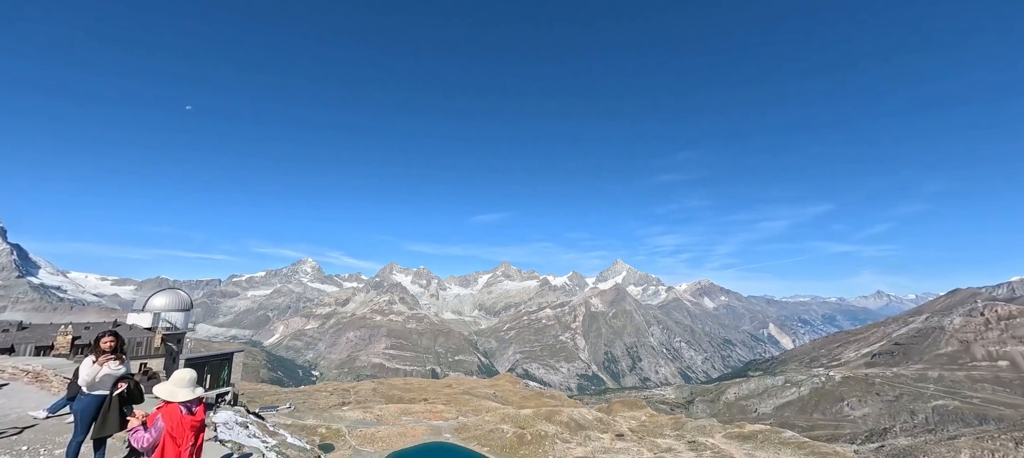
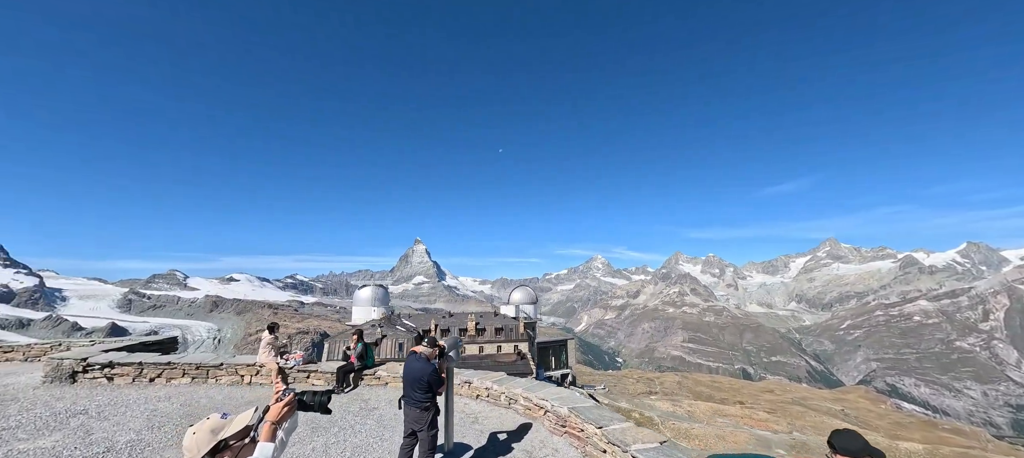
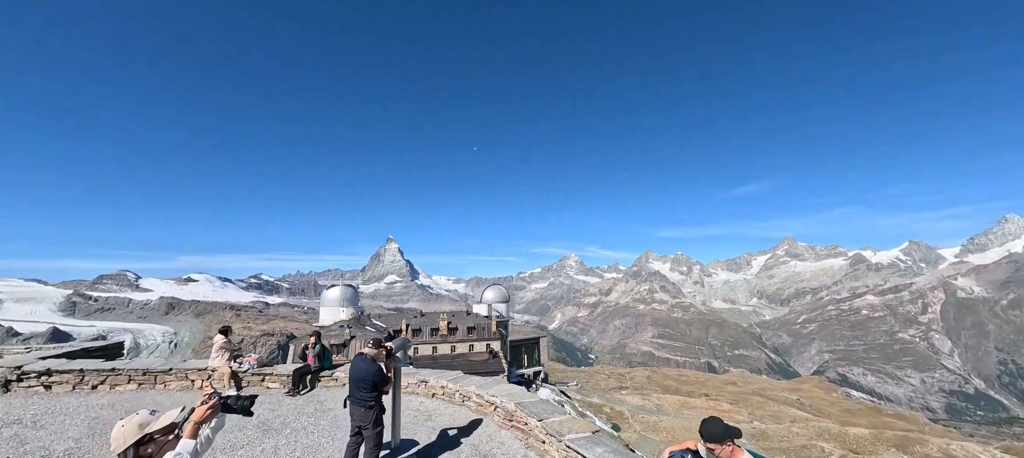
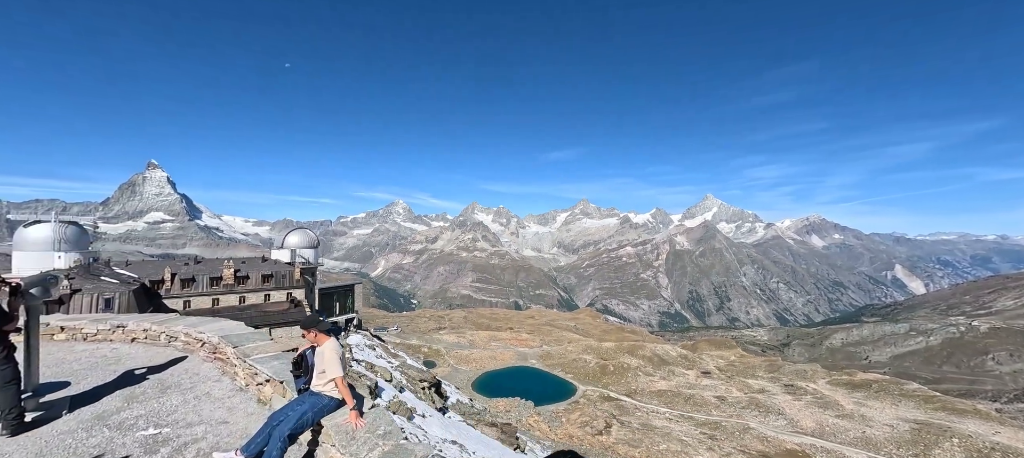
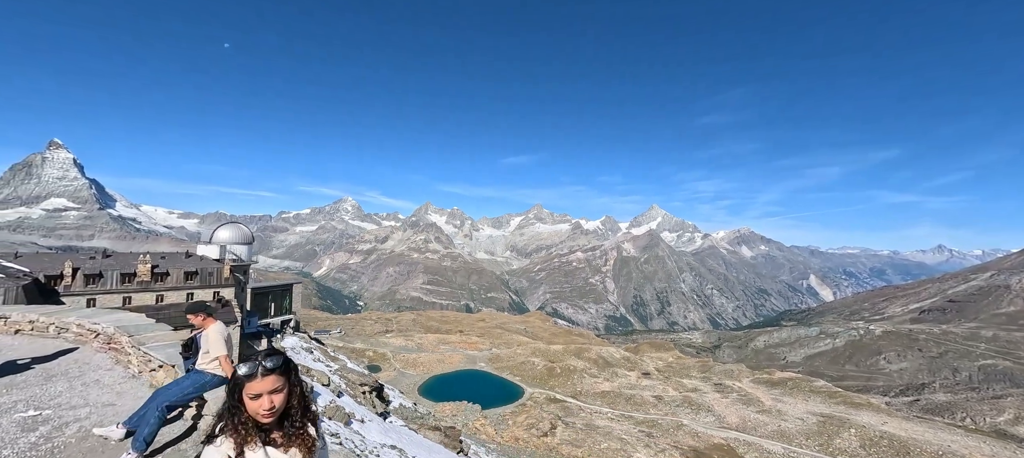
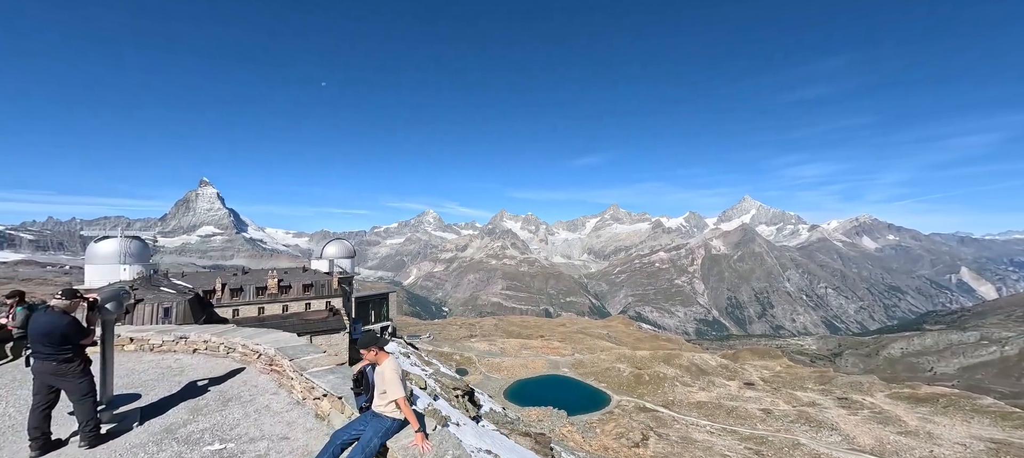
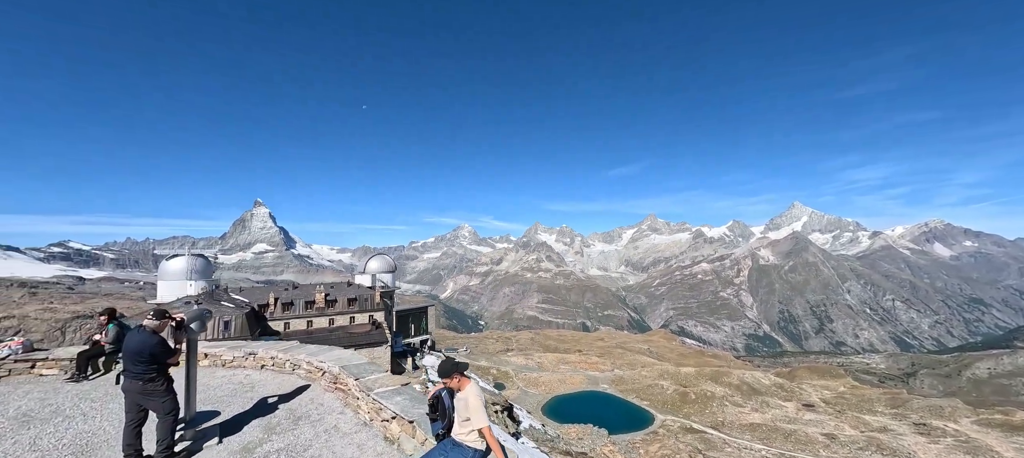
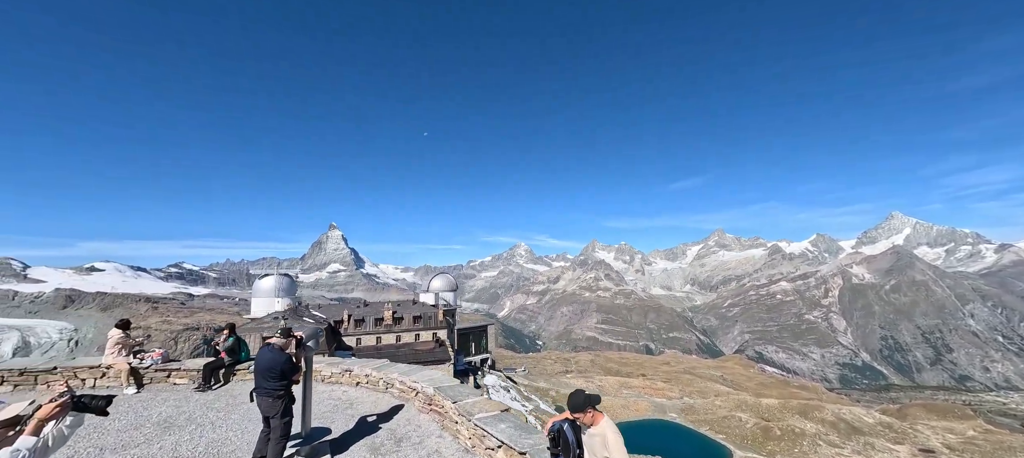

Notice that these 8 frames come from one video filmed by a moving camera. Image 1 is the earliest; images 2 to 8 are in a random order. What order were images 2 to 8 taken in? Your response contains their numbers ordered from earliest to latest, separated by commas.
5, 4, 6, 7, 8, 3, 2
